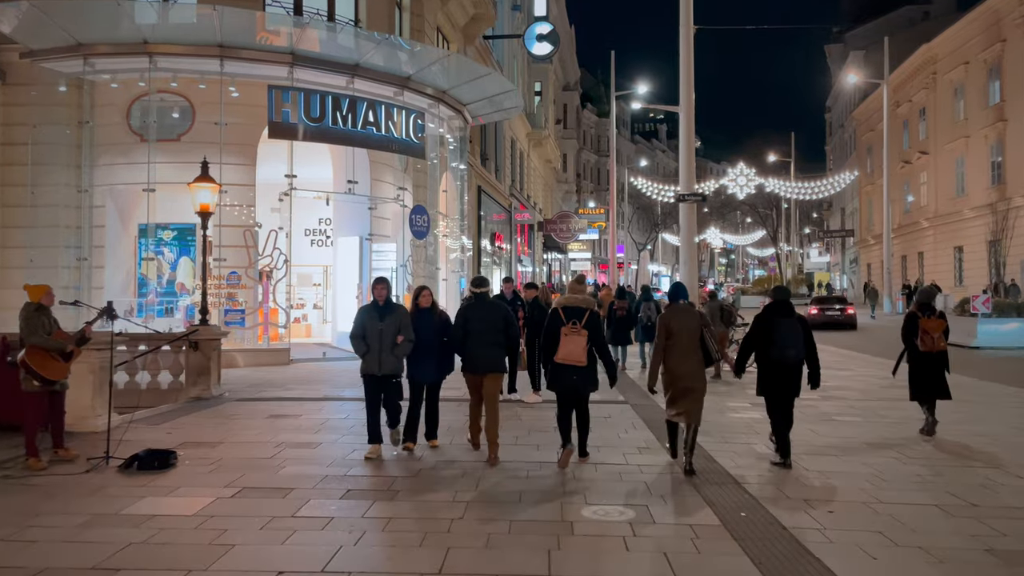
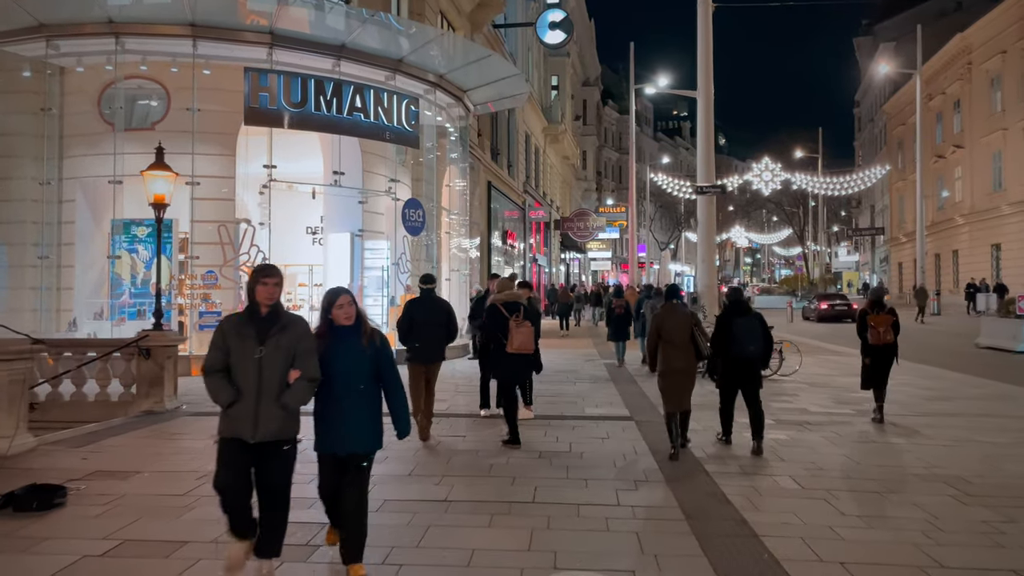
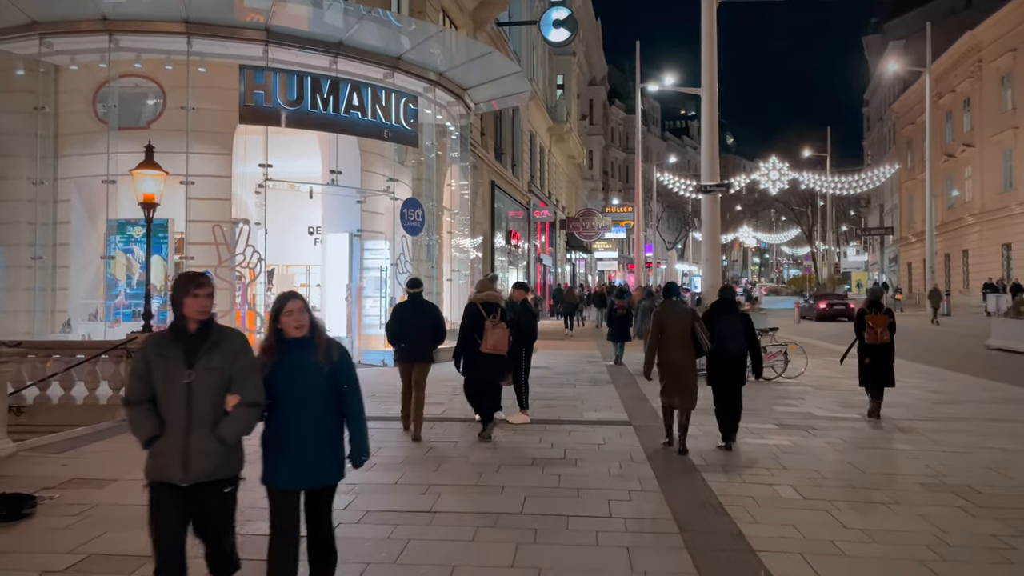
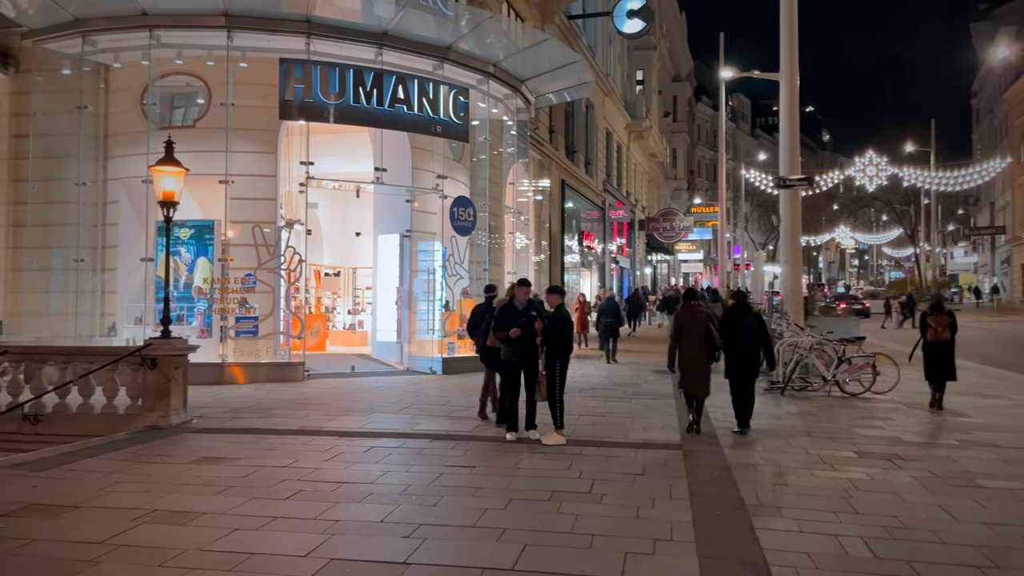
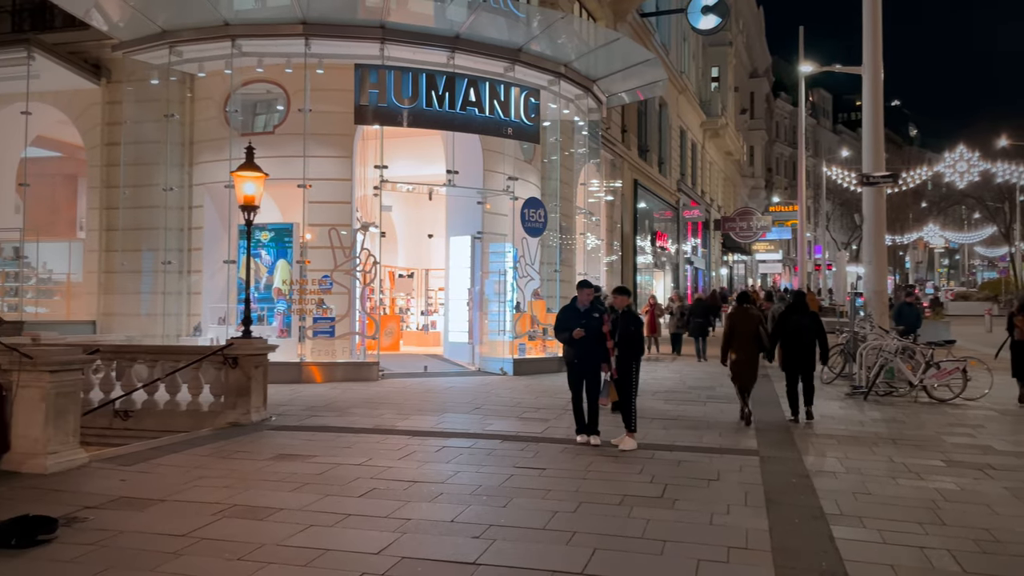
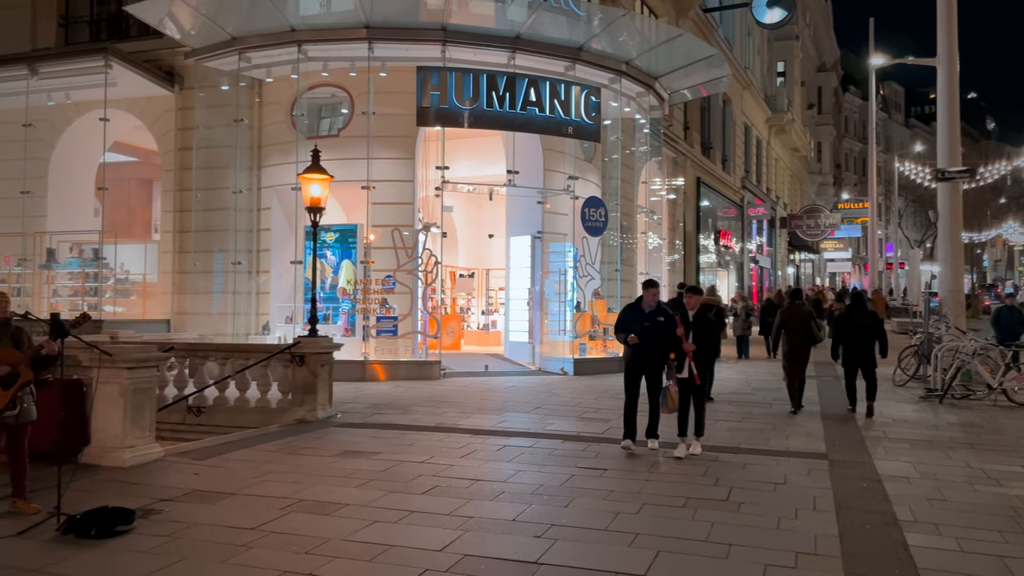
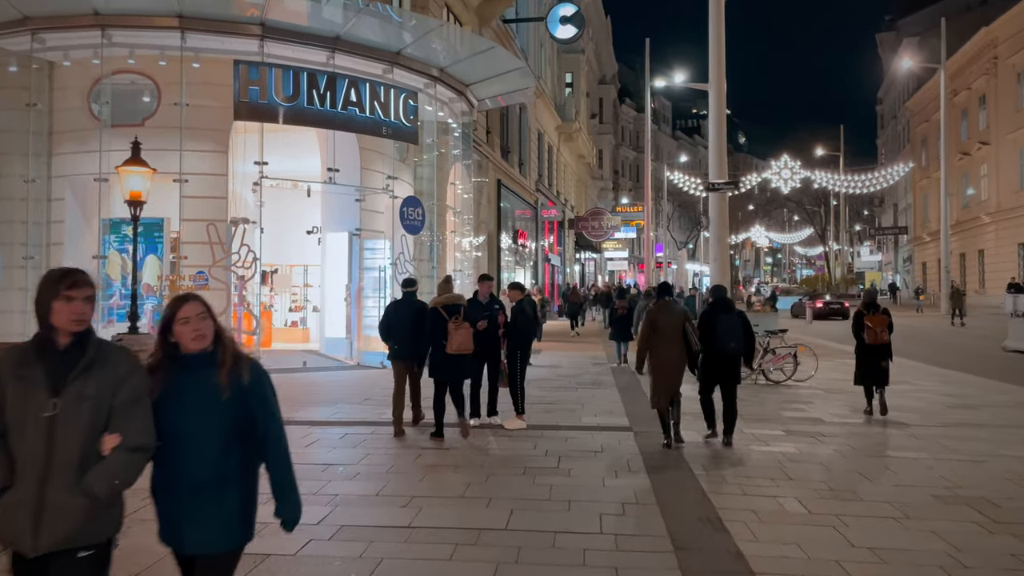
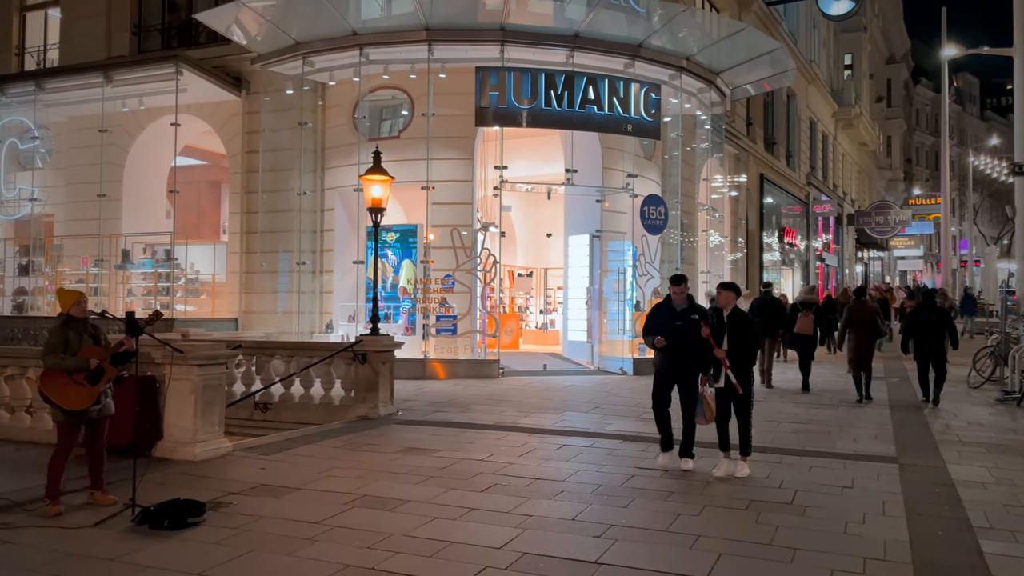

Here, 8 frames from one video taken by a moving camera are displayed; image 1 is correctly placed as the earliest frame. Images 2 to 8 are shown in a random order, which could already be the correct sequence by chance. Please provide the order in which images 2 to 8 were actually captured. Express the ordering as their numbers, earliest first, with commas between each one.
2, 3, 7, 4, 5, 6, 8
